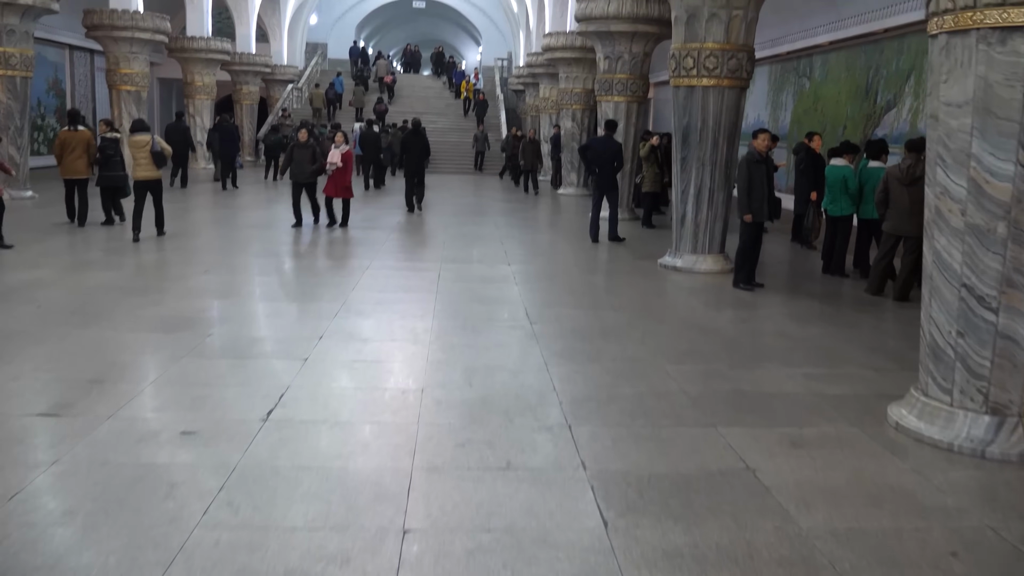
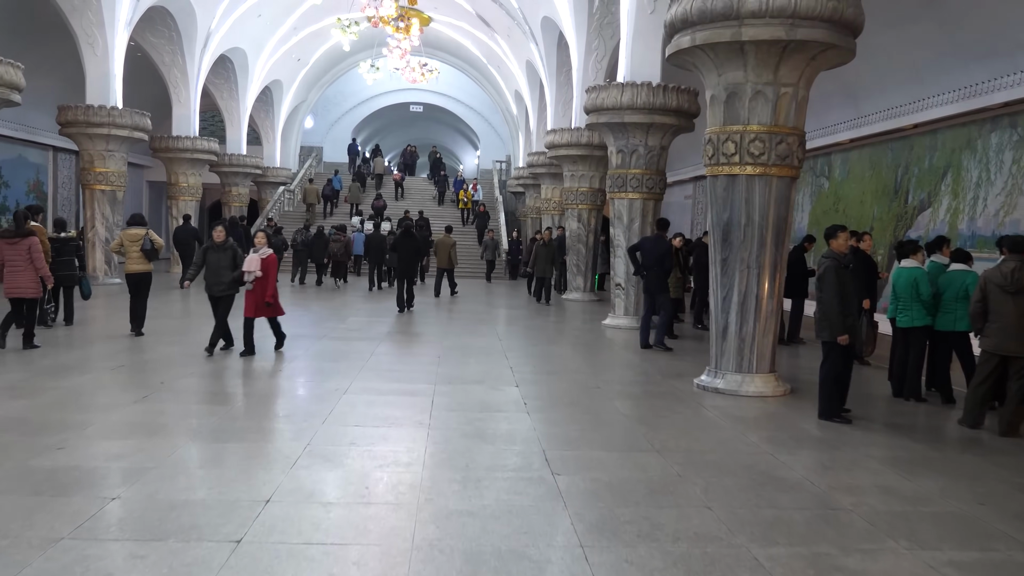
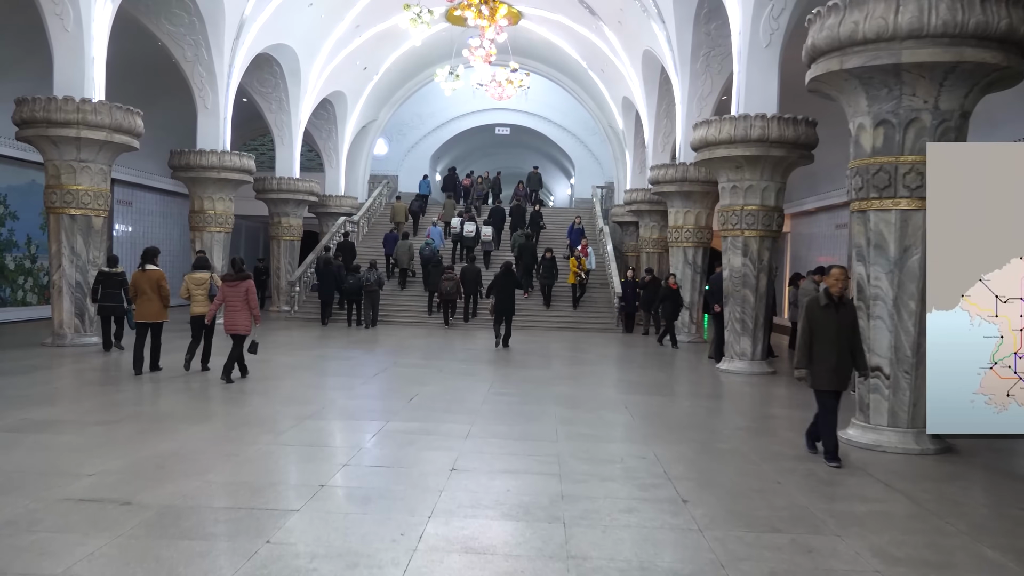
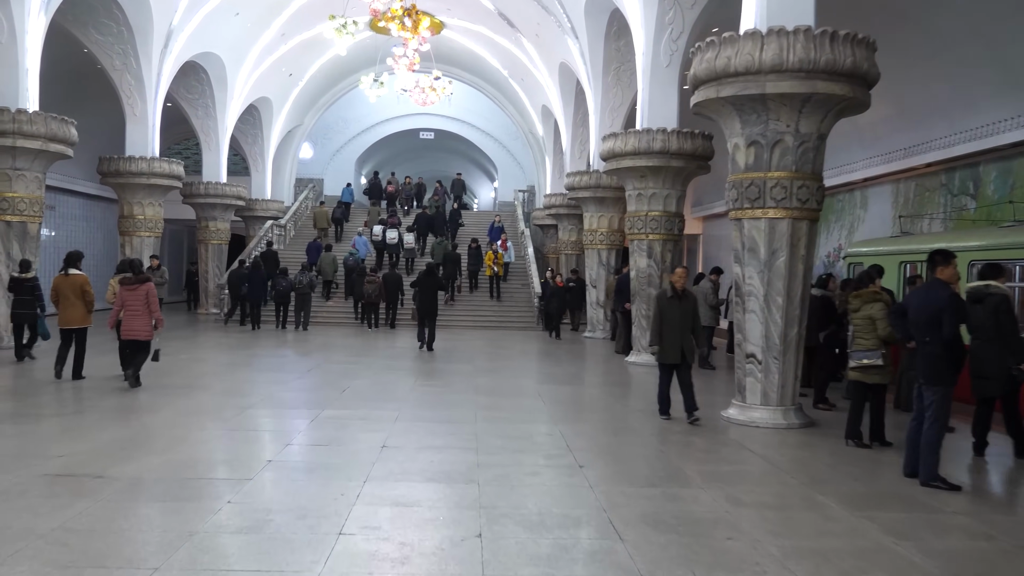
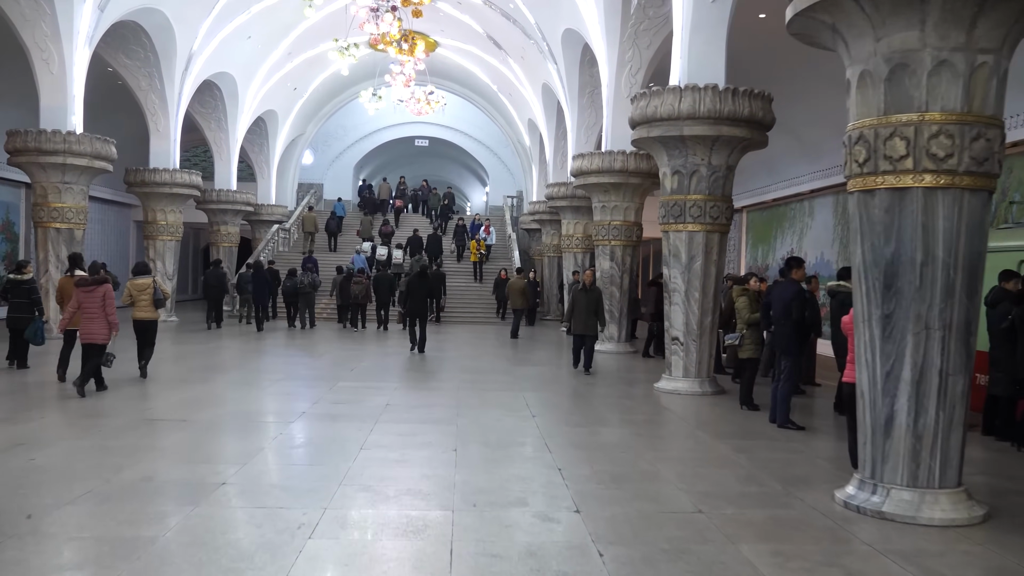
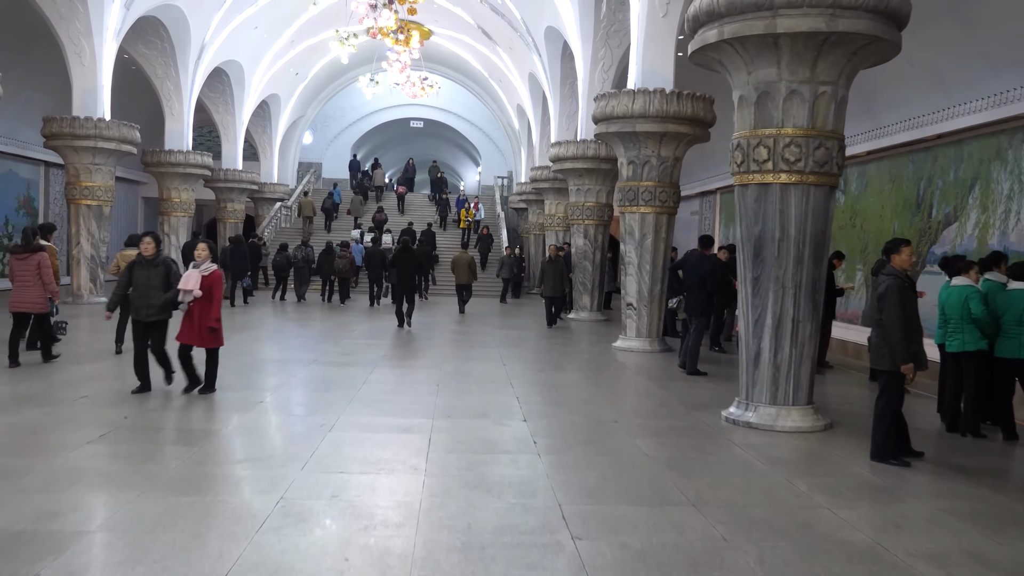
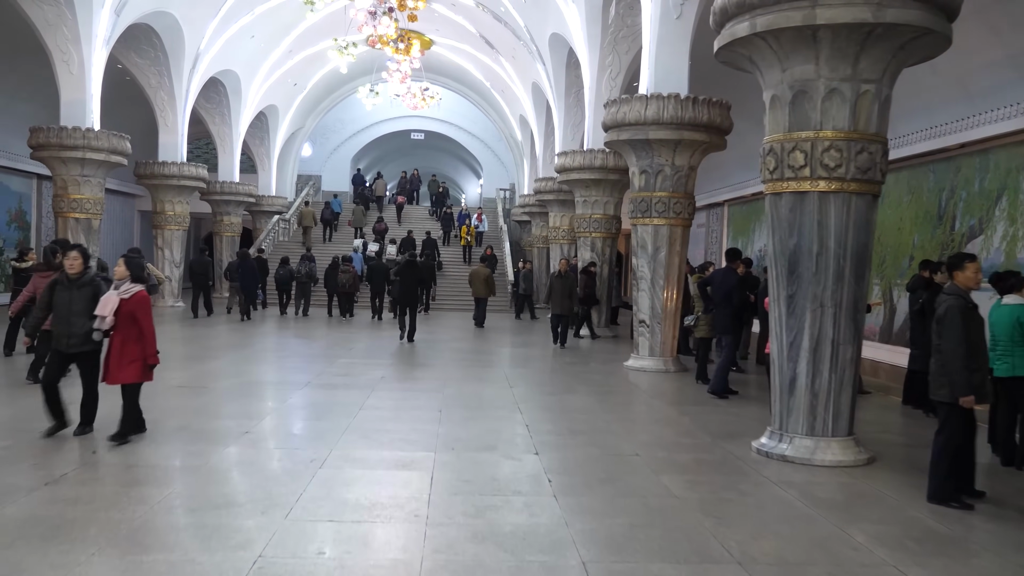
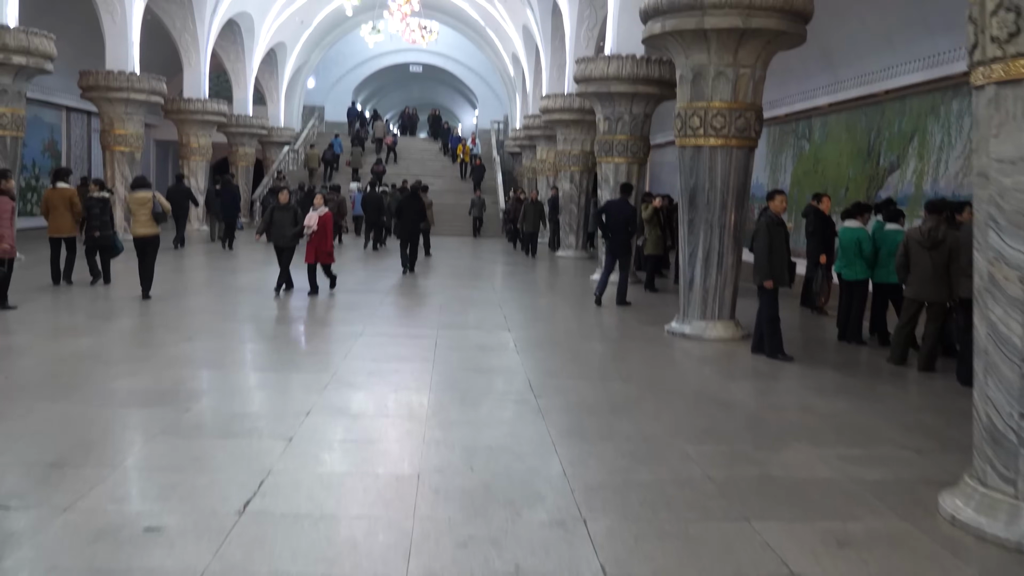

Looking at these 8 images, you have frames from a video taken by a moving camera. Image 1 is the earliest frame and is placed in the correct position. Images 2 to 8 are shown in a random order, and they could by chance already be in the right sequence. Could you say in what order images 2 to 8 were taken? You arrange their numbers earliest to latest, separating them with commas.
8, 2, 6, 7, 5, 4, 3
